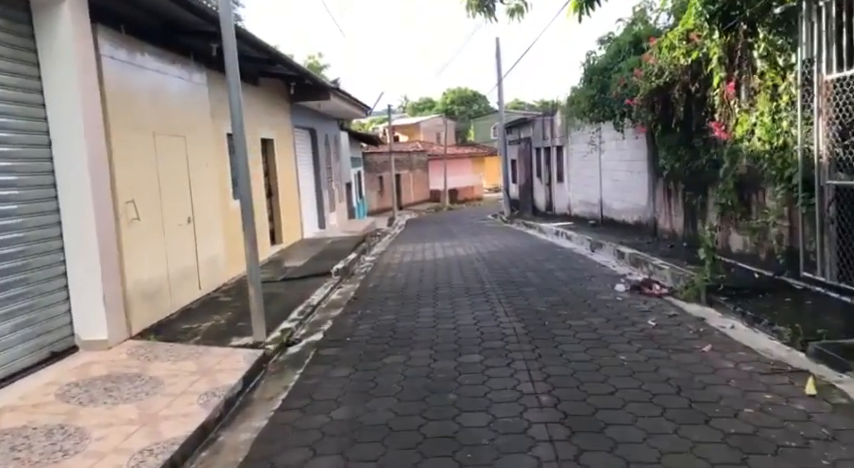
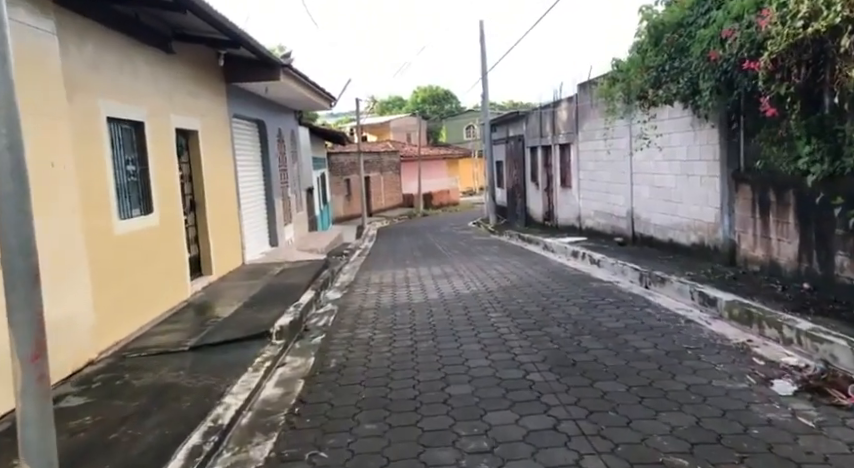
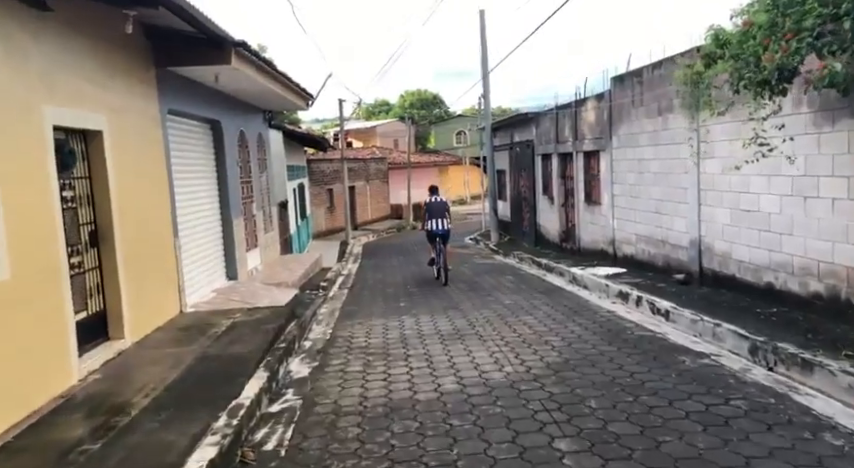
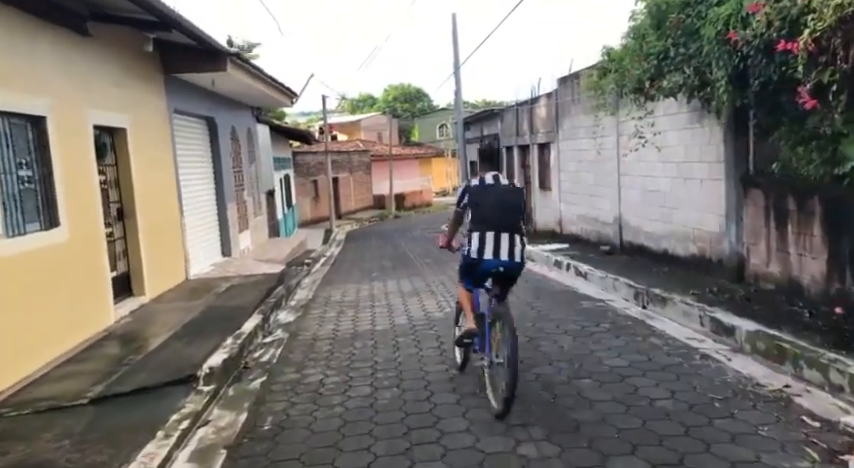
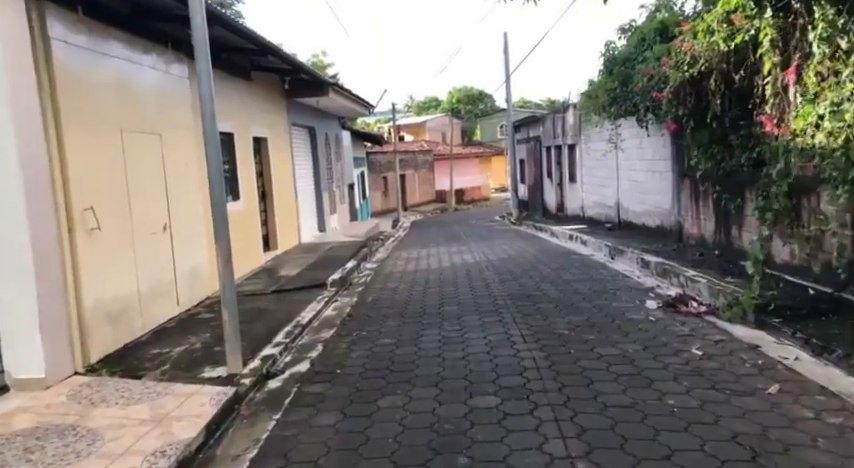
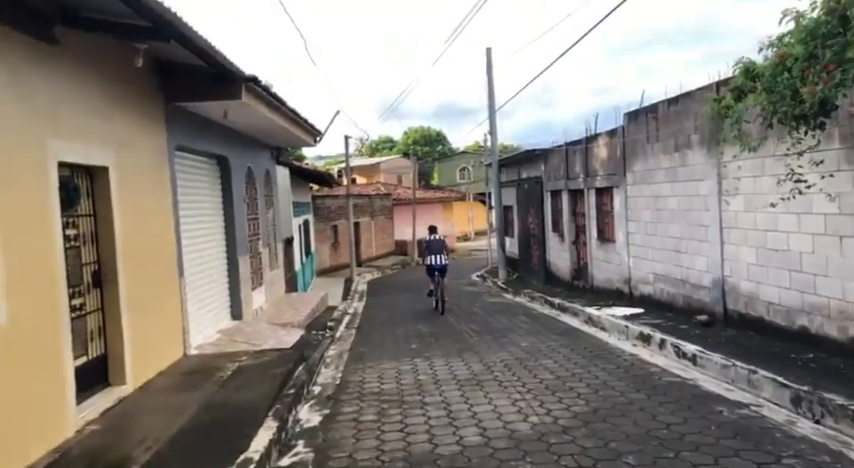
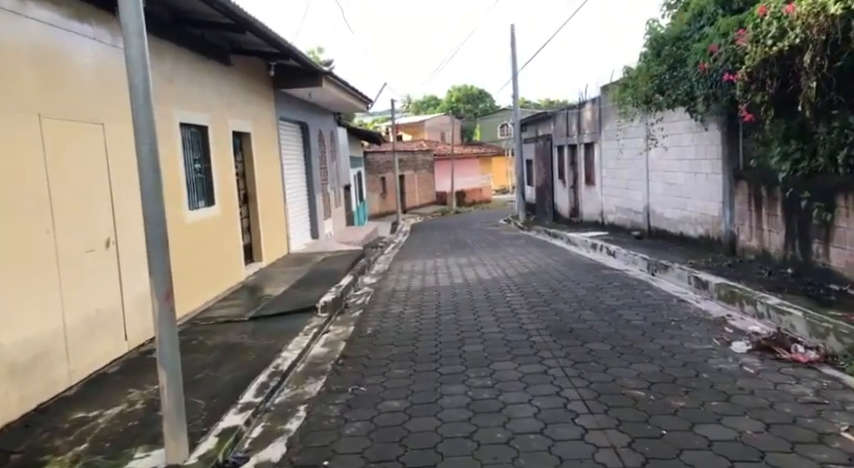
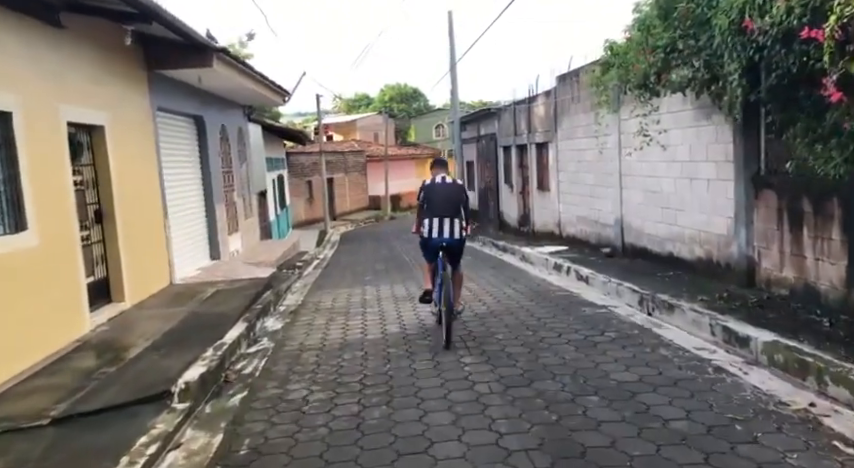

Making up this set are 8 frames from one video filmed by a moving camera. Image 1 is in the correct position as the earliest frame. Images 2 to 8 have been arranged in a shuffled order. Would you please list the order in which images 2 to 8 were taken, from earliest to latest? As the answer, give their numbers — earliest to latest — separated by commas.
5, 7, 2, 4, 8, 3, 6
